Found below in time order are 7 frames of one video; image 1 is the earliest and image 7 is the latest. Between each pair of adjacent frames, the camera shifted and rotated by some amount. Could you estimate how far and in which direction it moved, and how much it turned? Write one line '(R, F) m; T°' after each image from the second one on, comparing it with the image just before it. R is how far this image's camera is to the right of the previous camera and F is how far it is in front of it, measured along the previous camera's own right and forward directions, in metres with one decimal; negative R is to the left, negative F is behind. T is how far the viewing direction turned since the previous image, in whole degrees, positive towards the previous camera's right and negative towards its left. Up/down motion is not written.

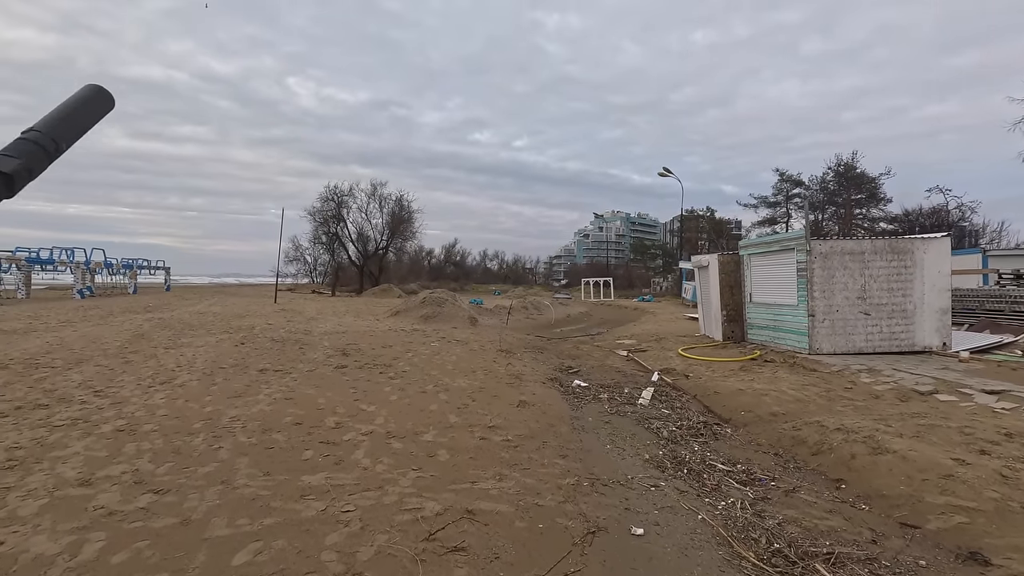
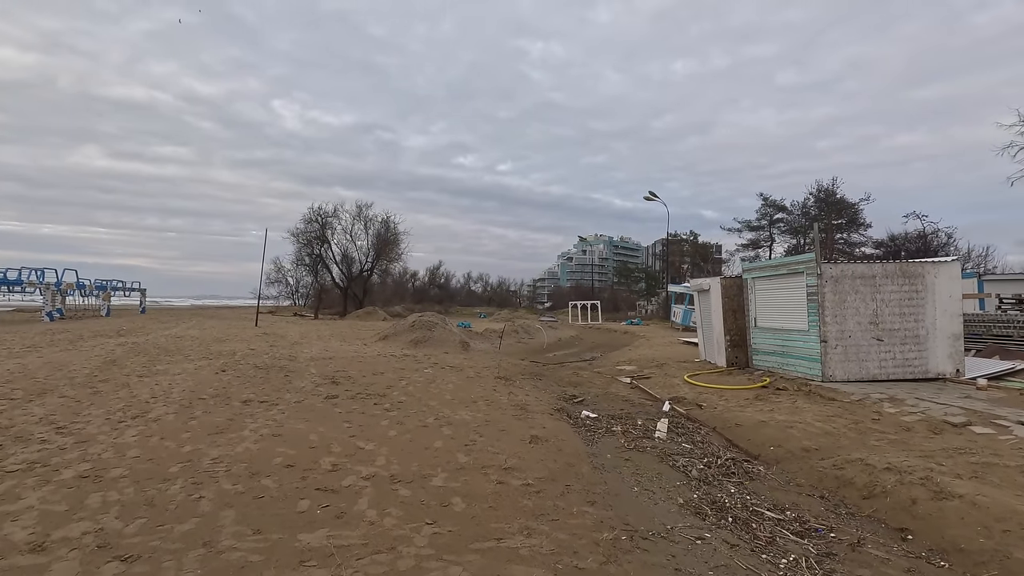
(-0.3, +0.5) m; +2°
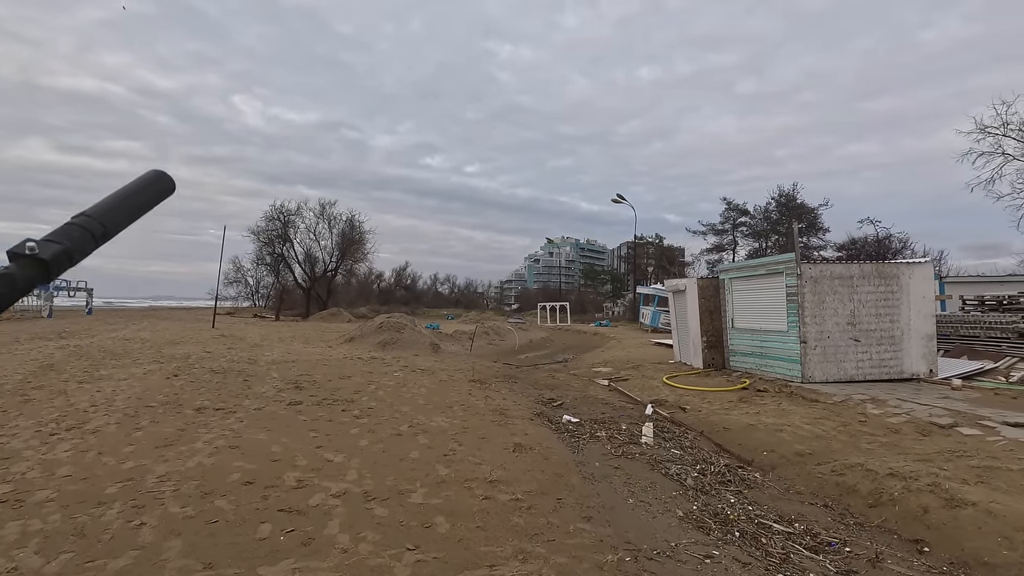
(-0.2, +0.4) m; +4°
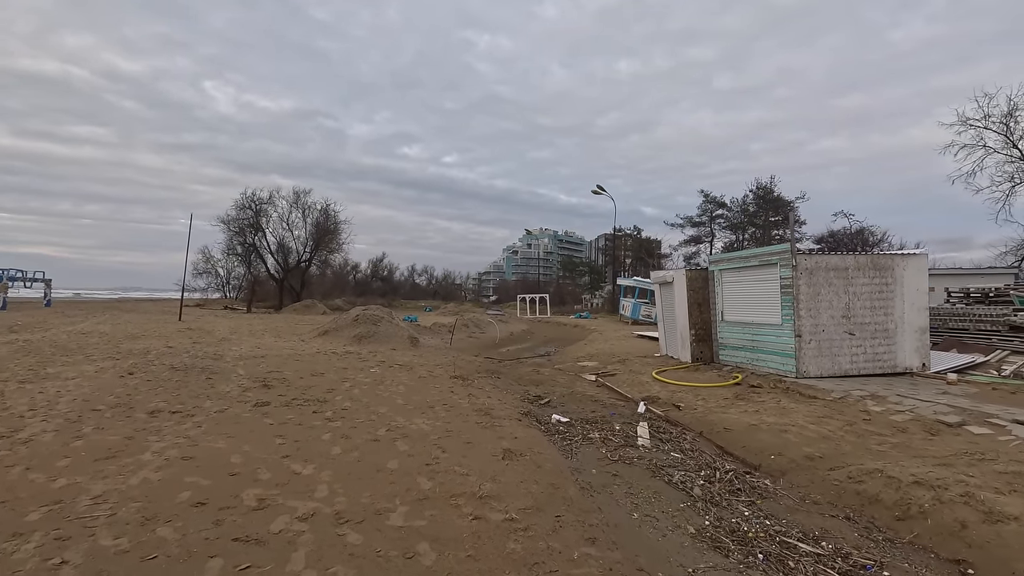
(-0.1, +0.5) m; +2°
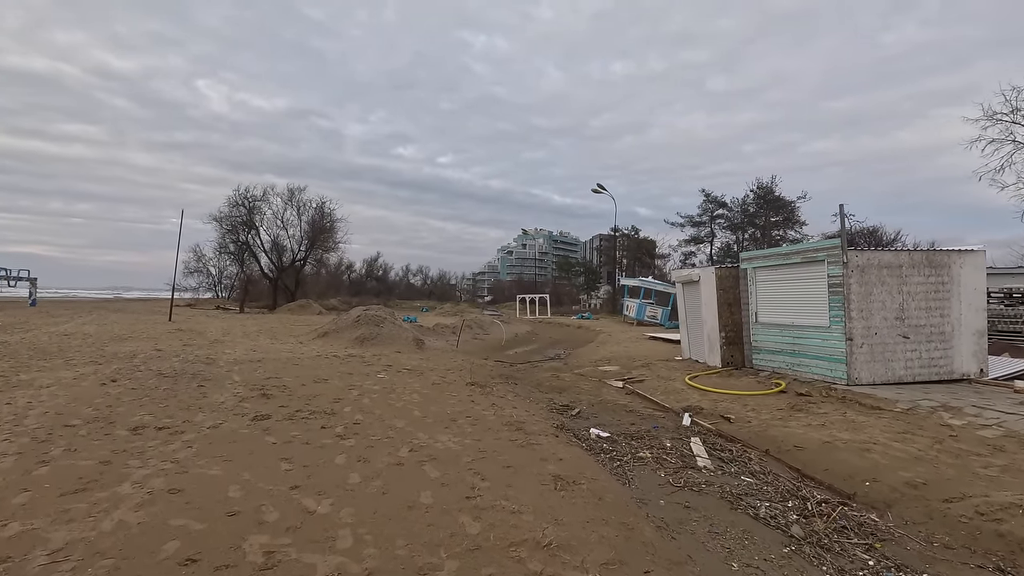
(-0.5, +0.8) m; +1°
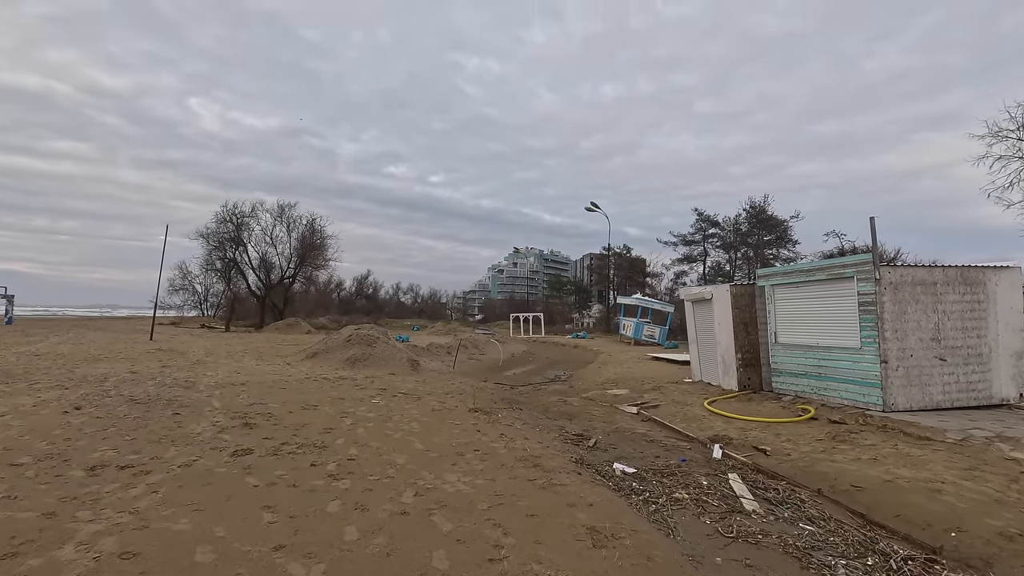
(-0.3, +0.6) m; +1°
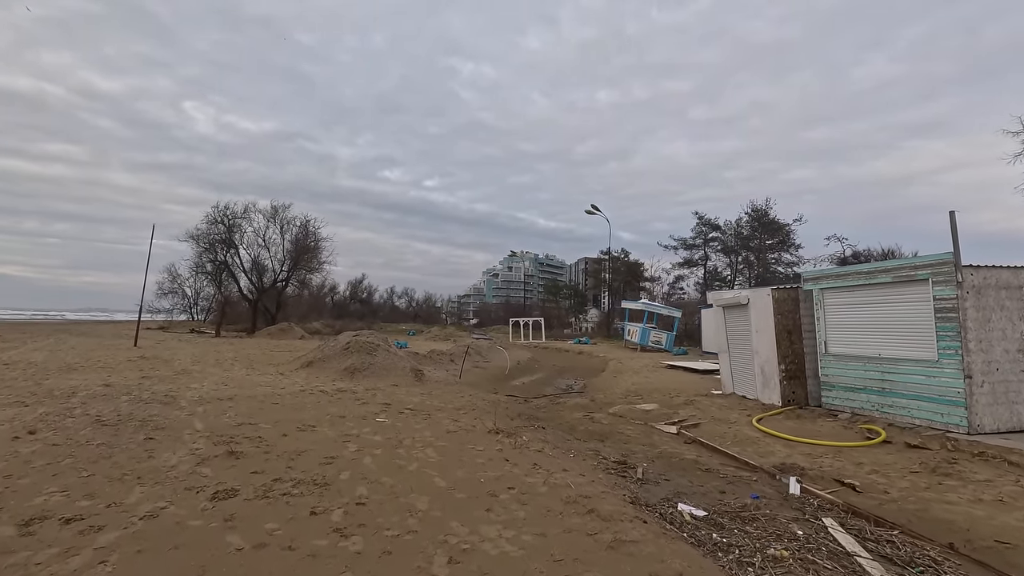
(-0.4, +1.0) m; +1°
